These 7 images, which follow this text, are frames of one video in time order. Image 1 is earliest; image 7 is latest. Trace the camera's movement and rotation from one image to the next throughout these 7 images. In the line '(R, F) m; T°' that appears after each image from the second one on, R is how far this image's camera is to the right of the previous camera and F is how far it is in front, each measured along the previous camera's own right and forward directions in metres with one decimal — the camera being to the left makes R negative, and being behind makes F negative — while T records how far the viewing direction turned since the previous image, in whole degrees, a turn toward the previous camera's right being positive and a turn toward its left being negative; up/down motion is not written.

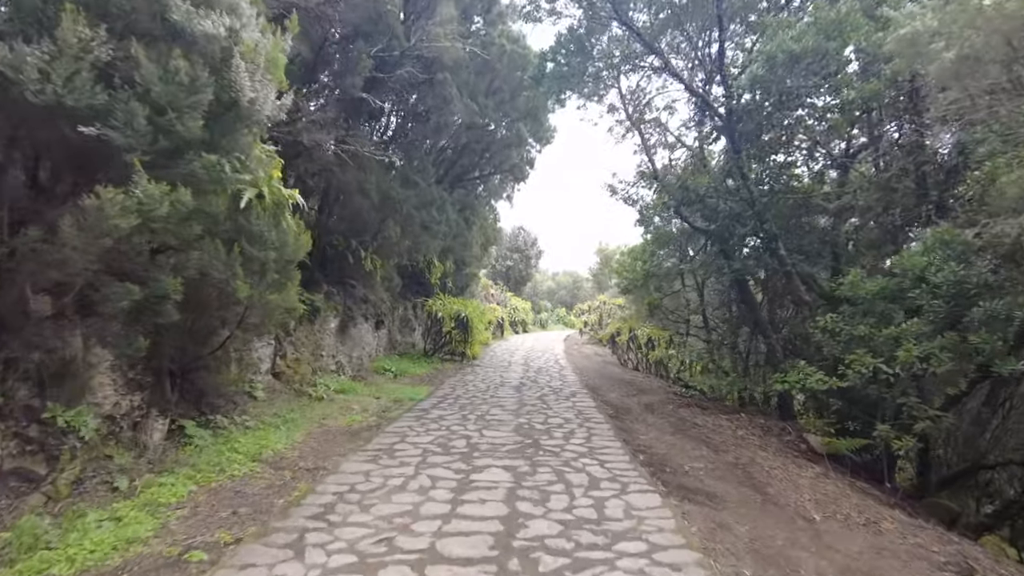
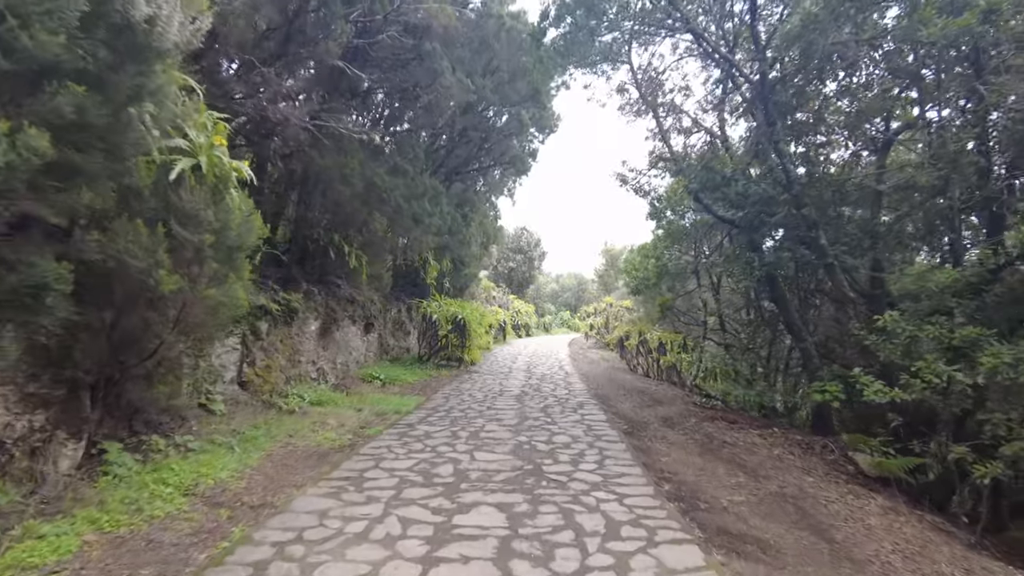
(0.0, +0.8) m; 0°
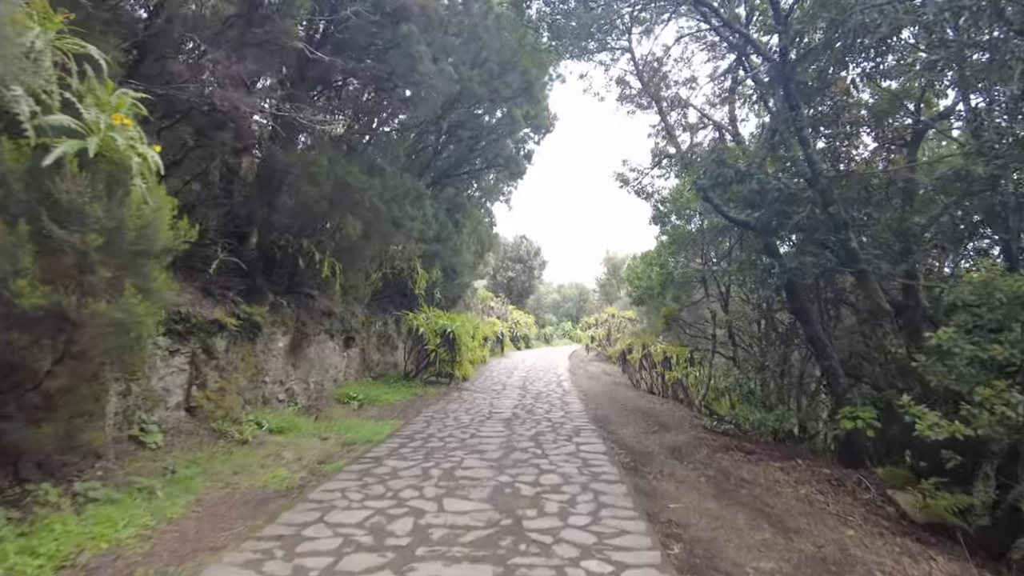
(+0.2, +0.7) m; 0°
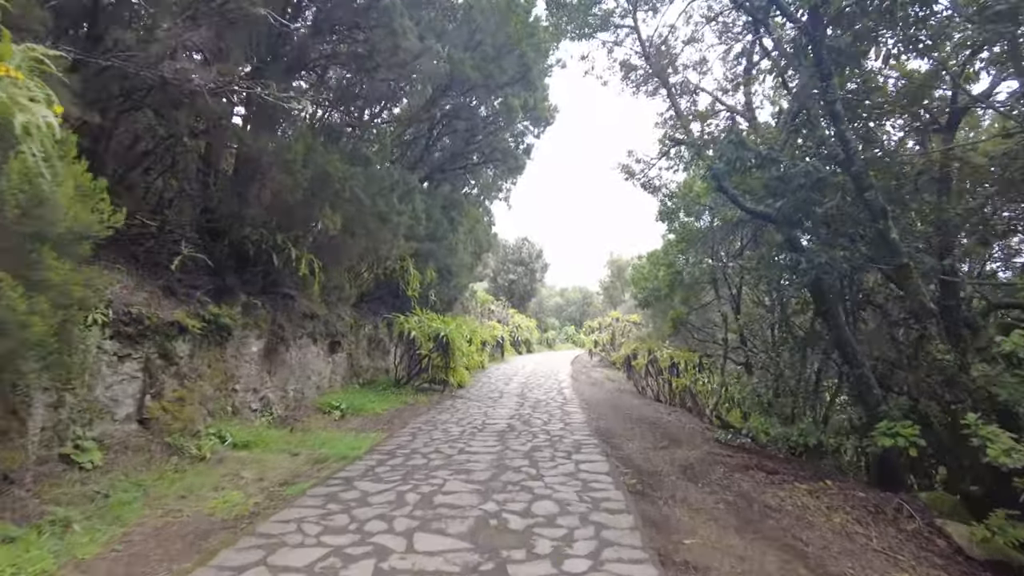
(+0.1, +0.6) m; 0°
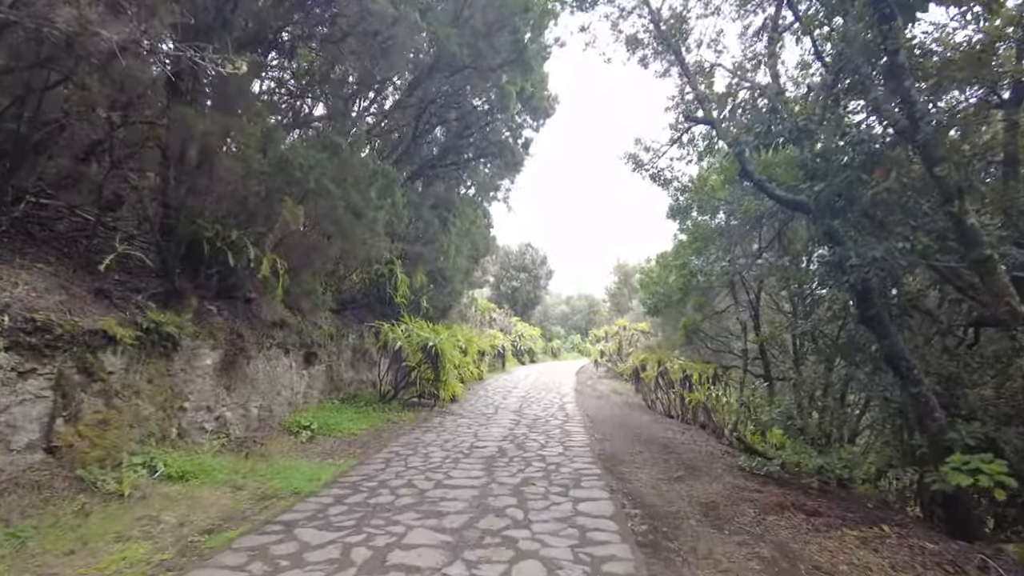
(+0.1, +0.8) m; -1°
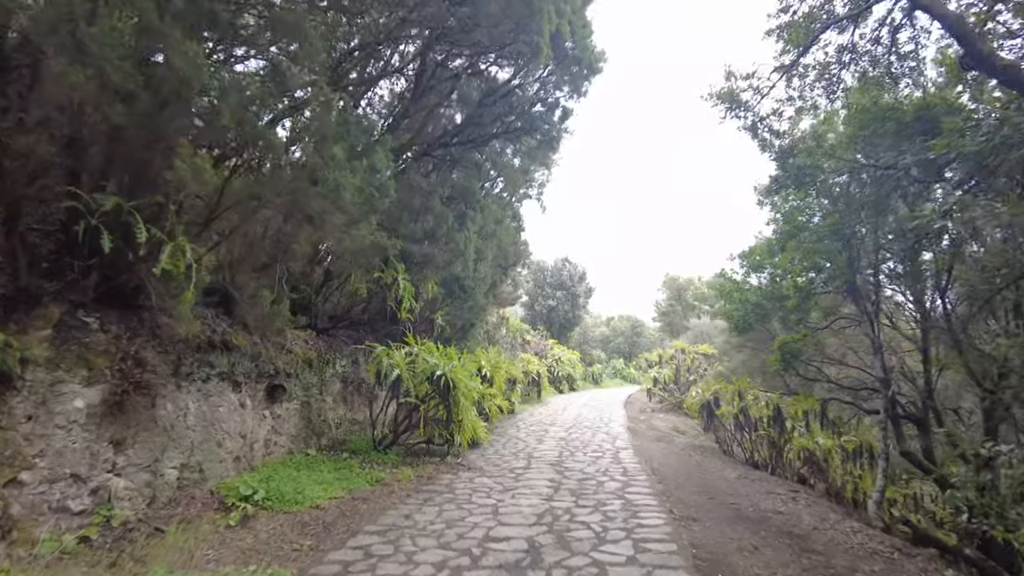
(0.0, +2.1) m; -3°
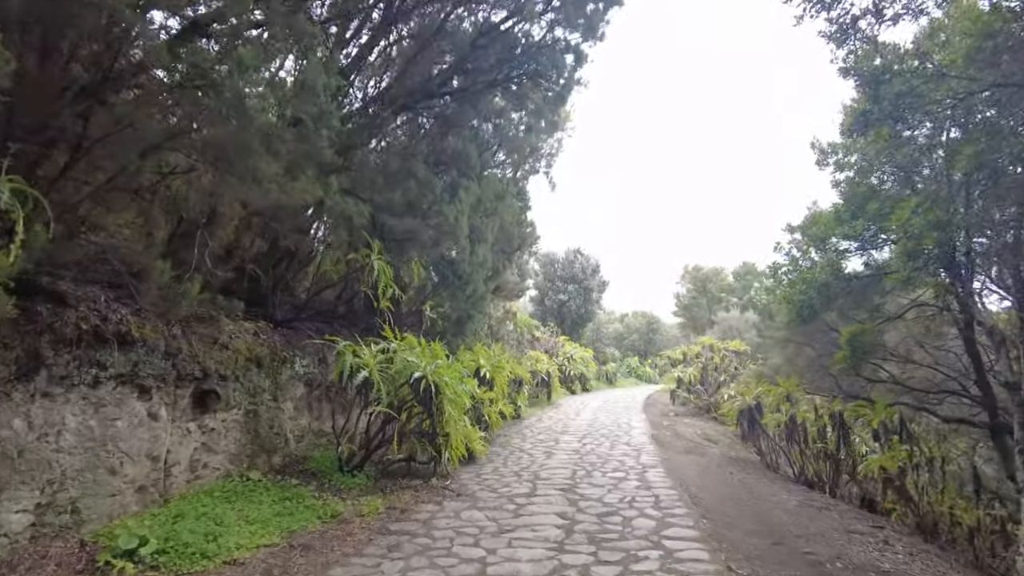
(+0.1, +1.3) m; -1°
